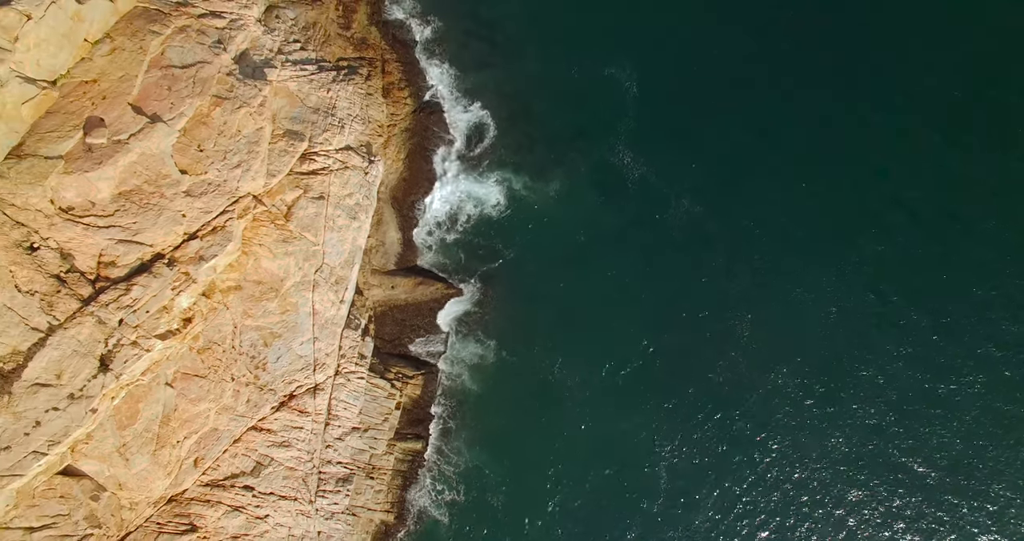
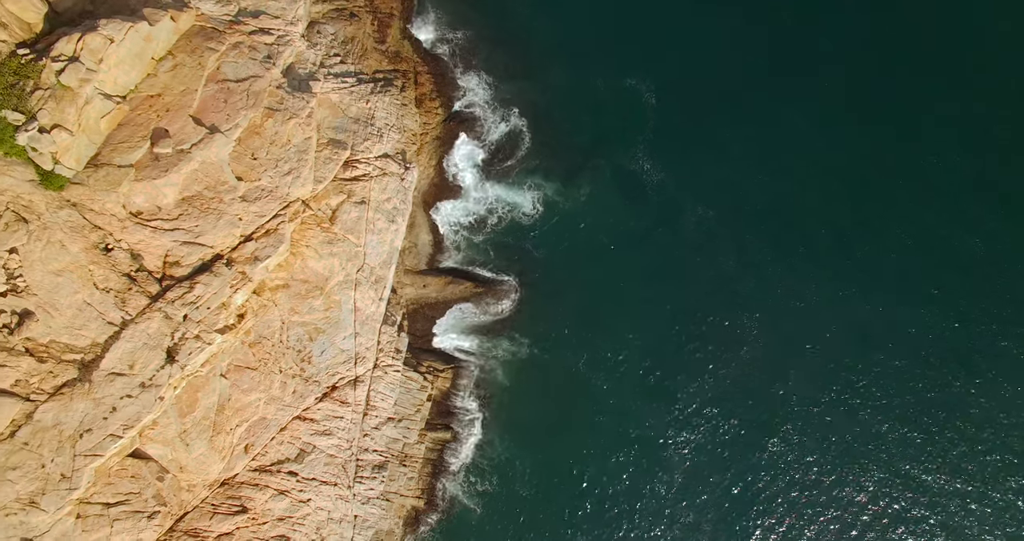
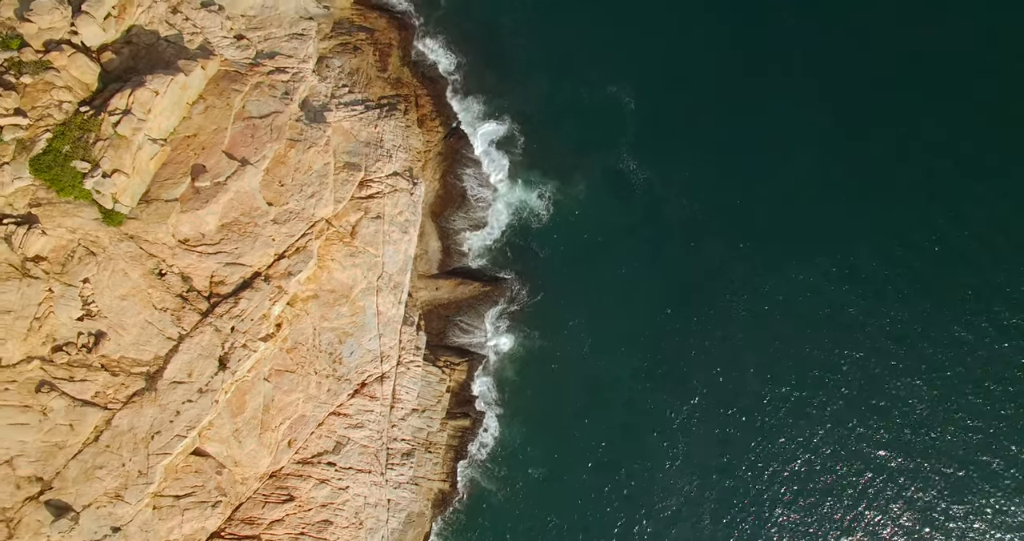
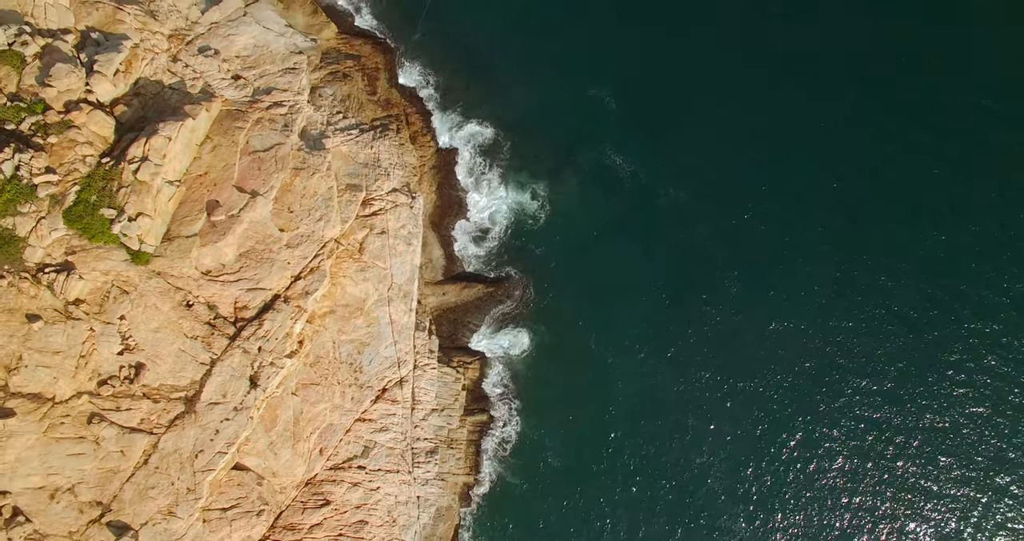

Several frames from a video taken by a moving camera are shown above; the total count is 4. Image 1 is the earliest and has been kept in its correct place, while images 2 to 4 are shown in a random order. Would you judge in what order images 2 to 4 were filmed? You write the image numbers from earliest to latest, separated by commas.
2, 3, 4
